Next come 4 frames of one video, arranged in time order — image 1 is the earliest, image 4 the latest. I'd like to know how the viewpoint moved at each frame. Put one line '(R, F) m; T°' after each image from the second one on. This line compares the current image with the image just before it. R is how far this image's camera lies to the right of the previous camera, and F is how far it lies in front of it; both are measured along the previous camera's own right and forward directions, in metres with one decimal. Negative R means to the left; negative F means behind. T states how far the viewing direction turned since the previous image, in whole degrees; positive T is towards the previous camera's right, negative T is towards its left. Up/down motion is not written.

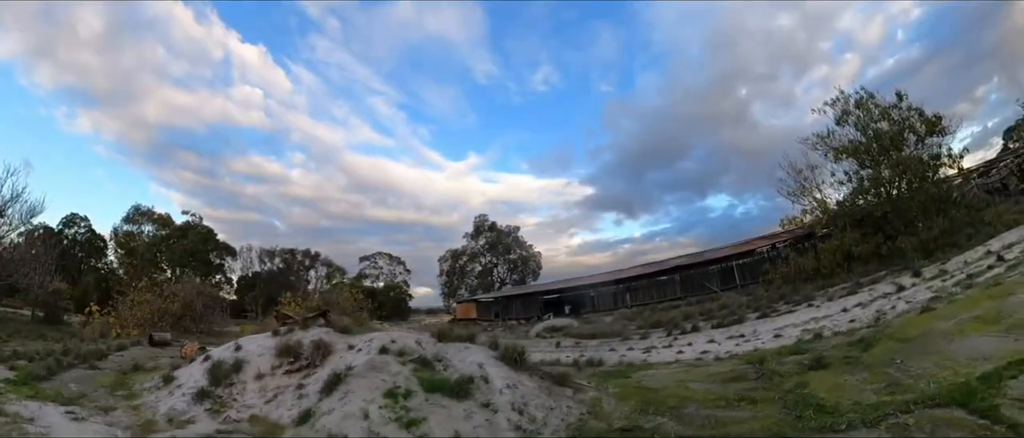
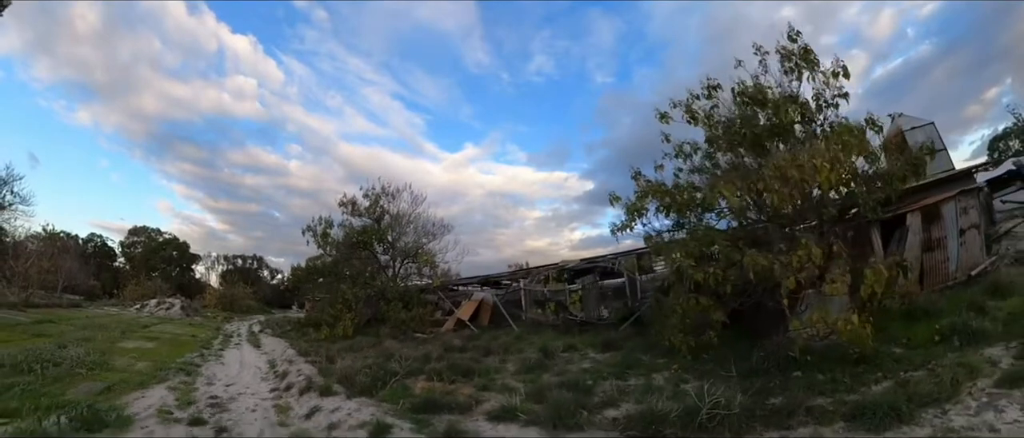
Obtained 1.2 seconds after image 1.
(-1.5, +2.7) m; 0°
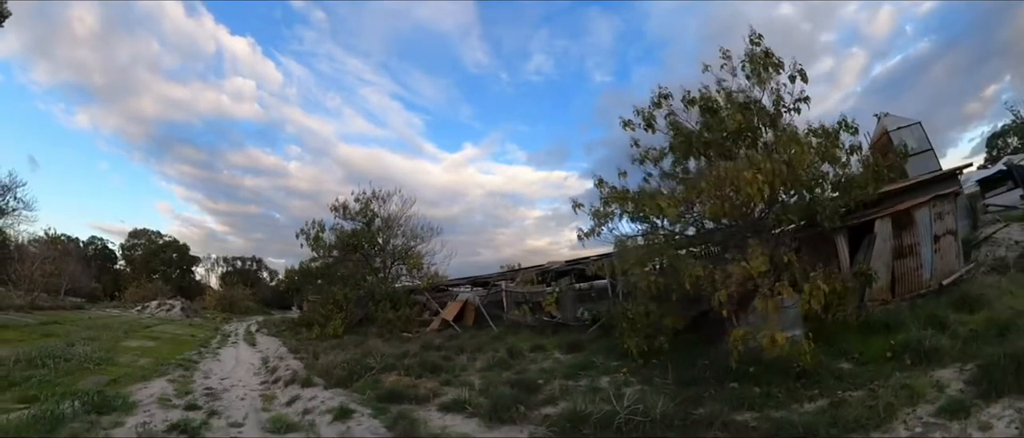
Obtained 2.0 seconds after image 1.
(+0.4, -0.7) m; 0°
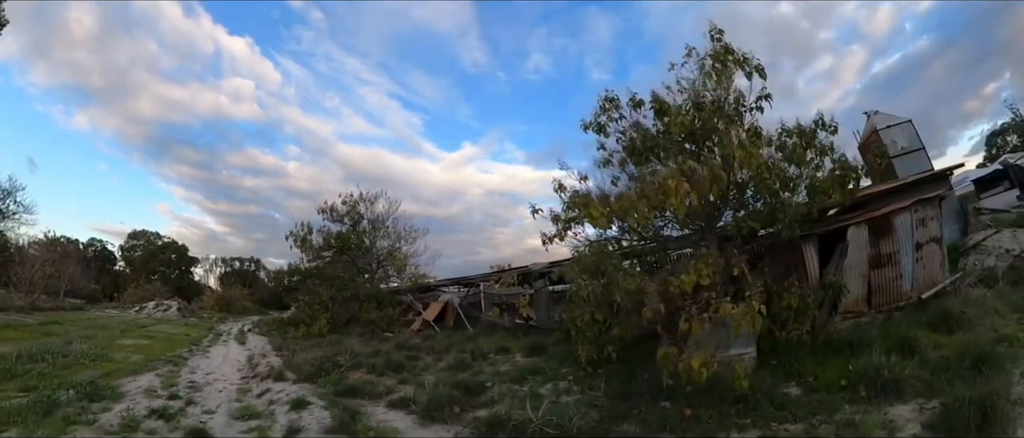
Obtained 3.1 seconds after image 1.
(+0.6, -0.7) m; 0°
